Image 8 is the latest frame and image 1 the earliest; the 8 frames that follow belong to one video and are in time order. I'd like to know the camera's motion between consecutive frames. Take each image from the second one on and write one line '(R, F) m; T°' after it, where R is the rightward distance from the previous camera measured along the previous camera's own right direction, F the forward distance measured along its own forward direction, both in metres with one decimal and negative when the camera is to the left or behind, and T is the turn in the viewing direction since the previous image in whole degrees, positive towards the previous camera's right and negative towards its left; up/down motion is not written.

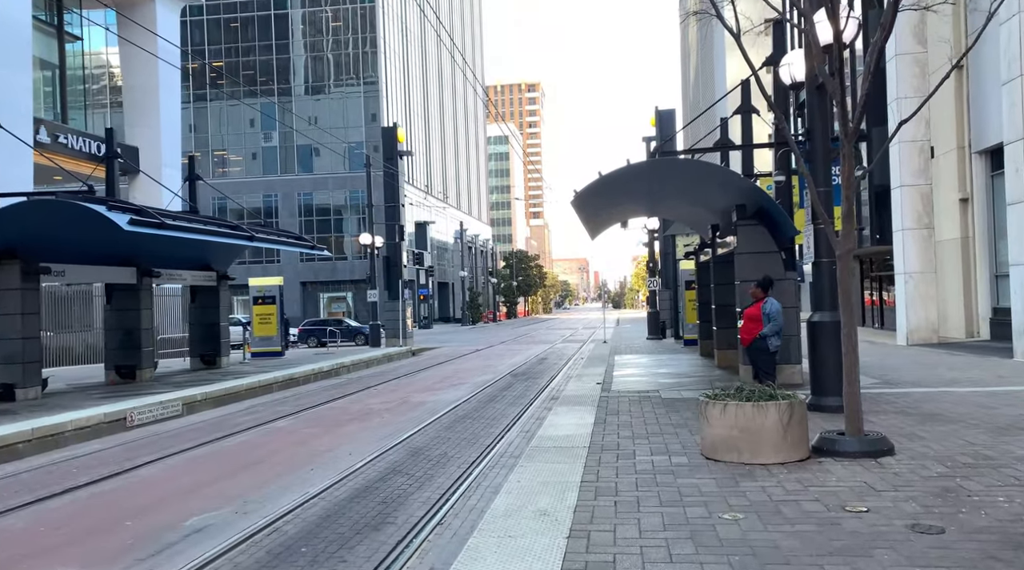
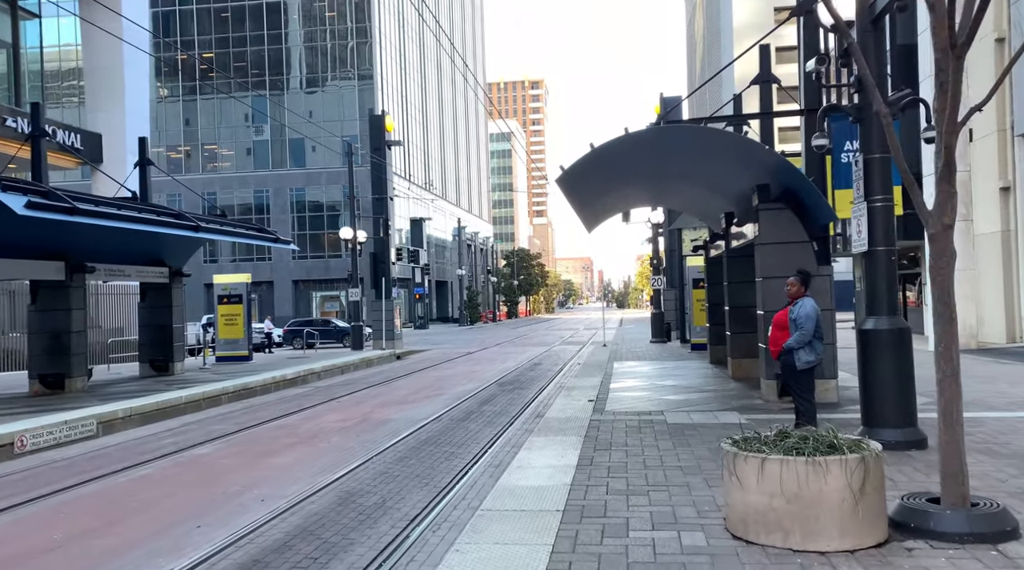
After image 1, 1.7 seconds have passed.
(+0.4, +2.2) m; 0°
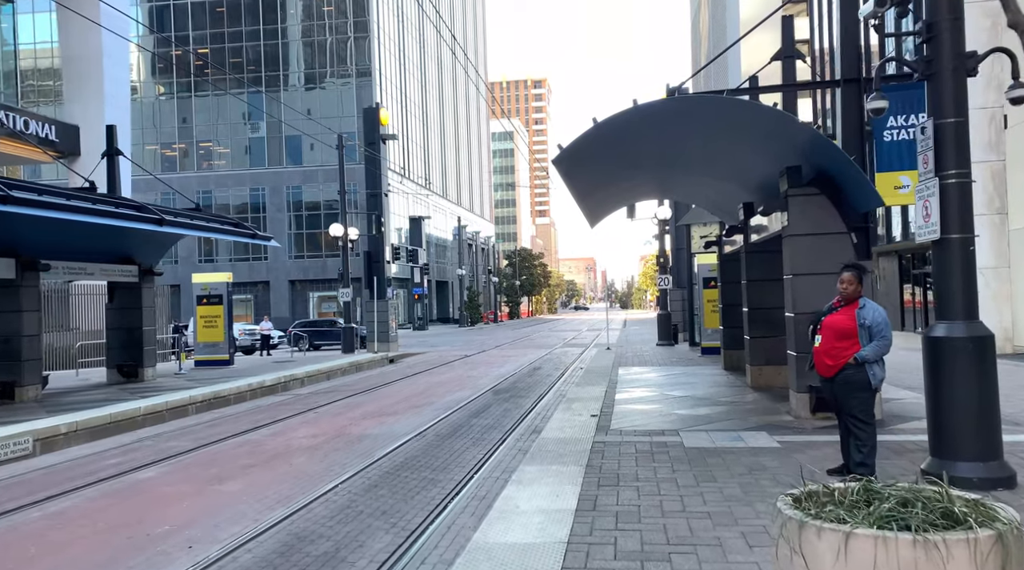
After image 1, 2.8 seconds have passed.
(+0.1, +1.4) m; 0°
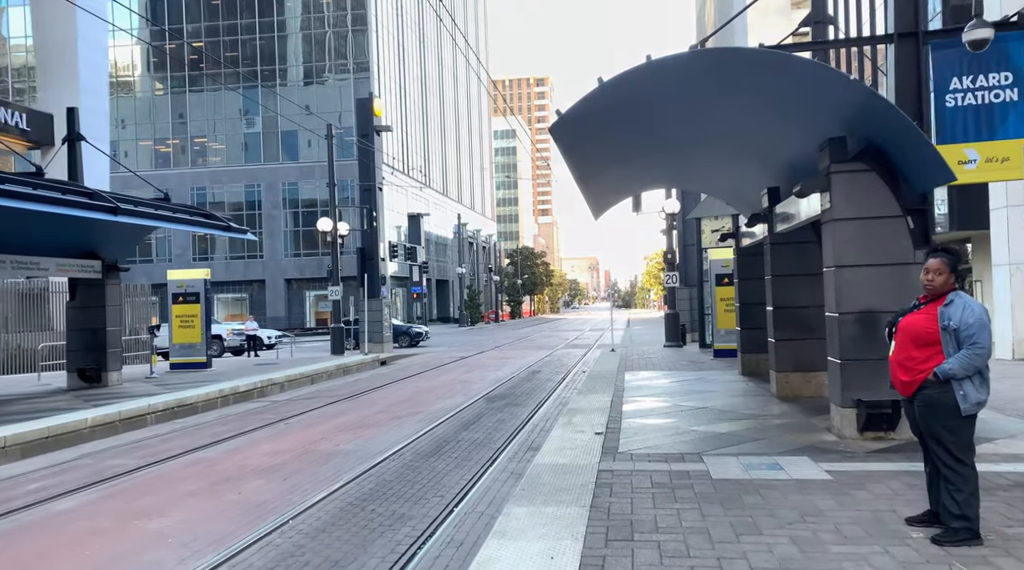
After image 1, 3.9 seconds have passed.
(+0.1, +1.5) m; 0°
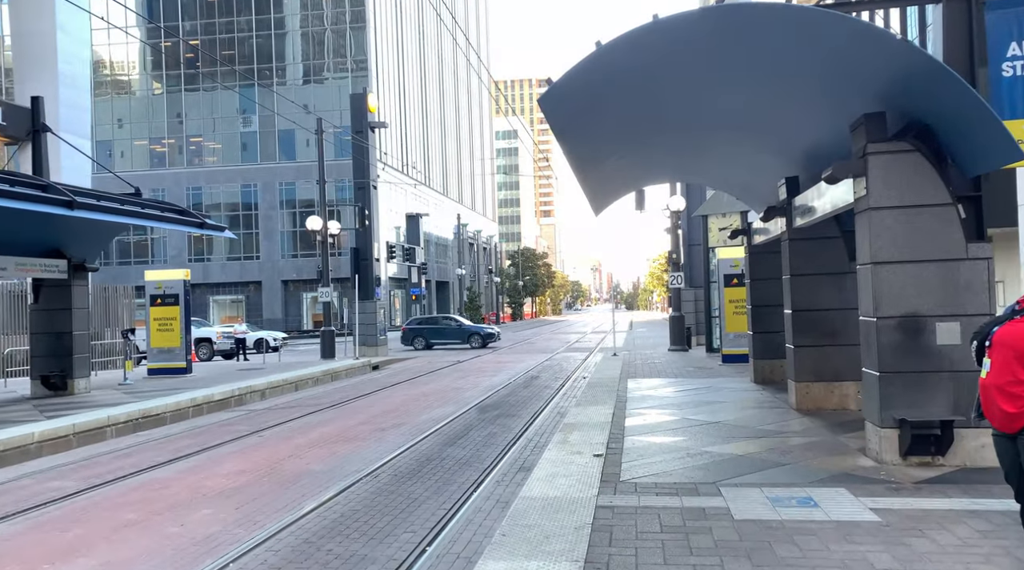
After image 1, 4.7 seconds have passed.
(+0.2, +1.1) m; 0°
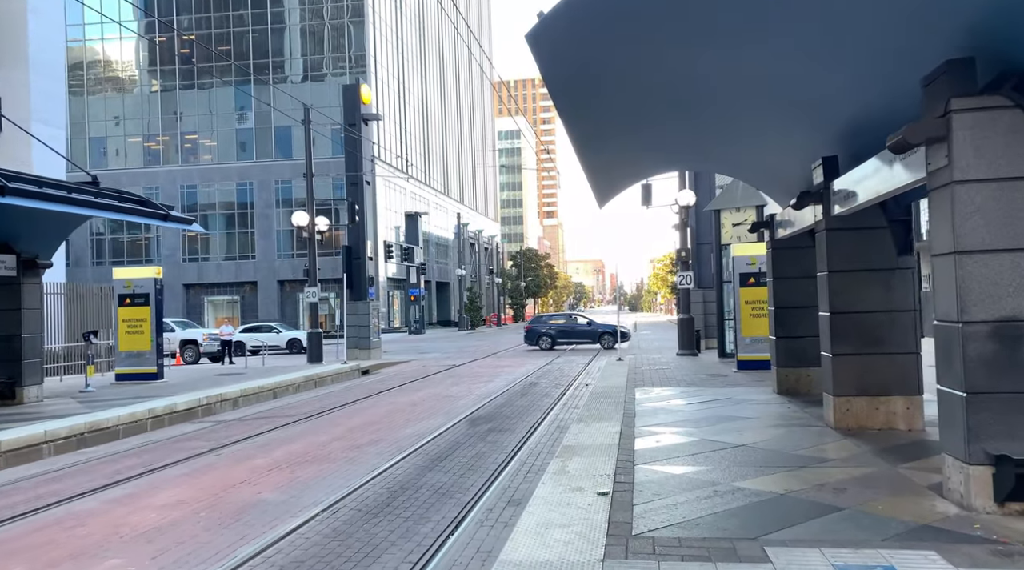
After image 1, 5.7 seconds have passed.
(+0.1, +1.4) m; 0°
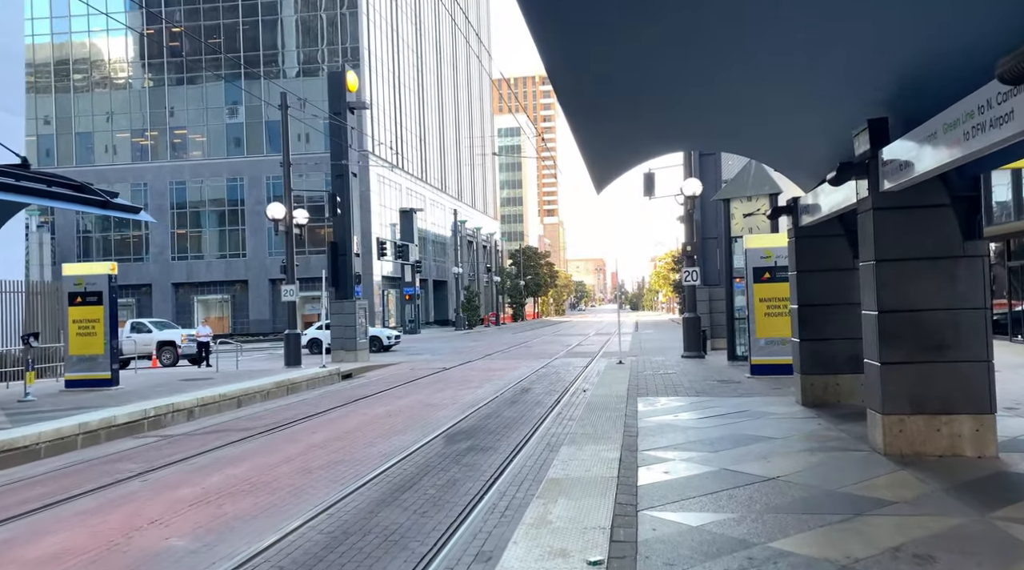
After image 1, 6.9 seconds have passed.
(+0.2, +1.6) m; 0°
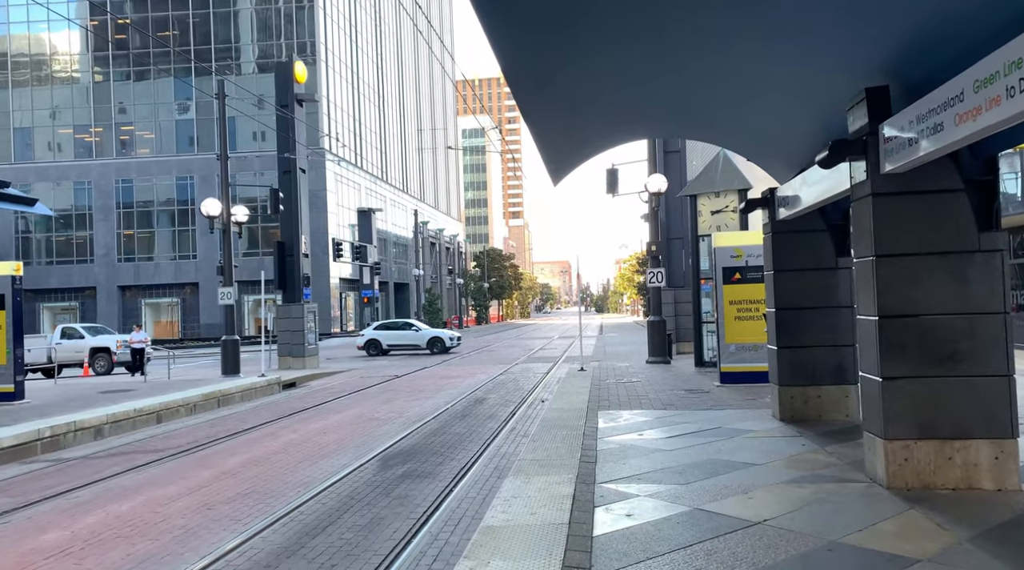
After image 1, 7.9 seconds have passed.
(+0.3, +1.3) m; +3°
